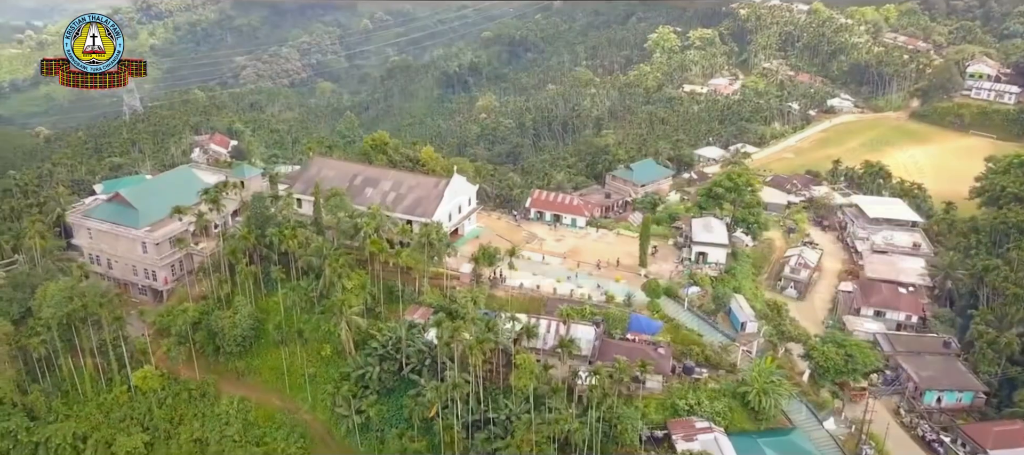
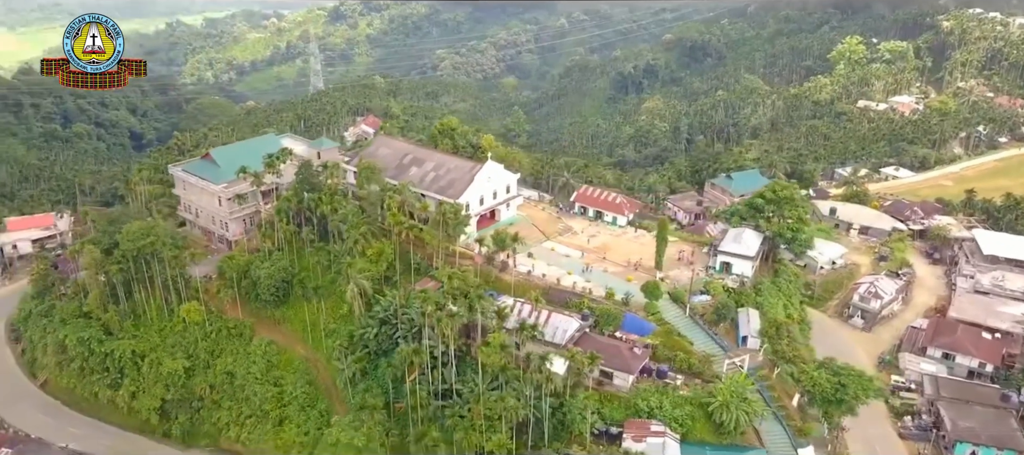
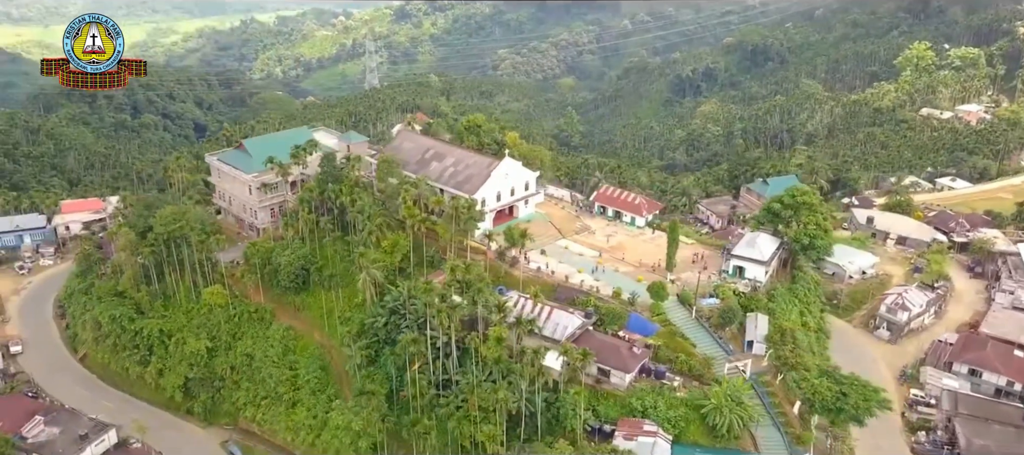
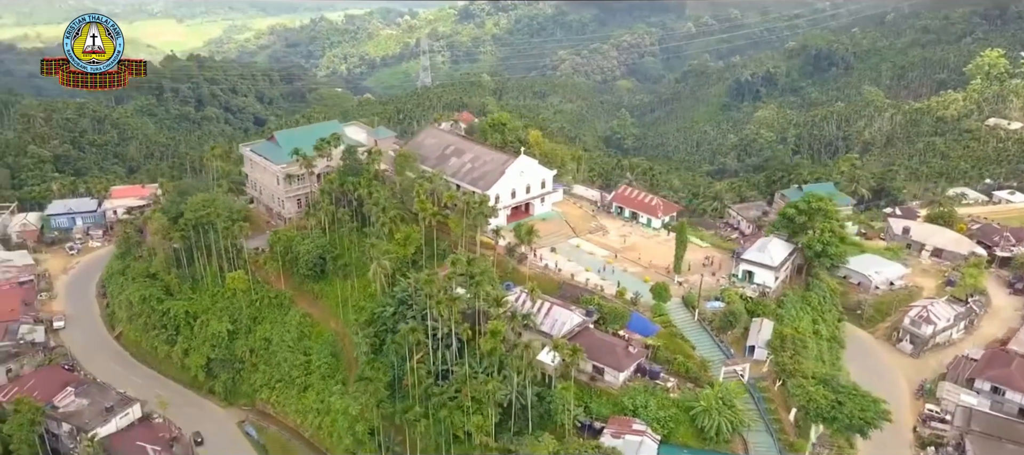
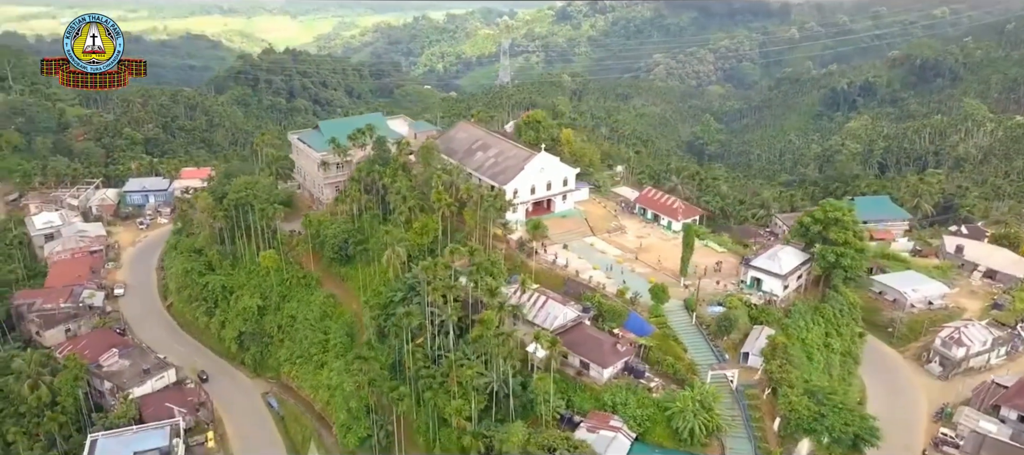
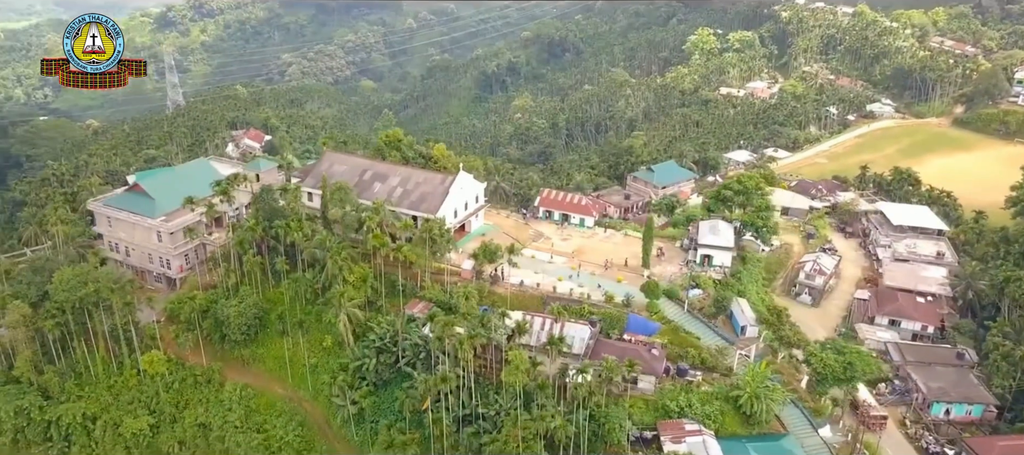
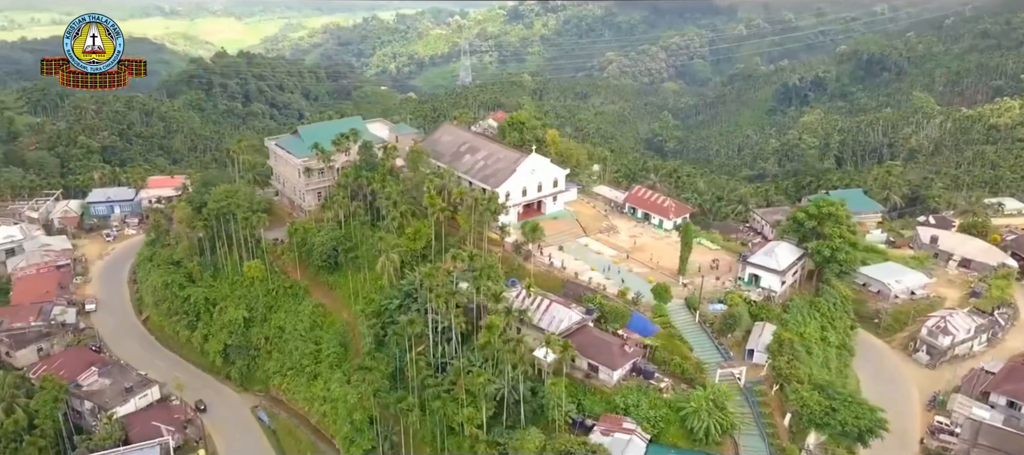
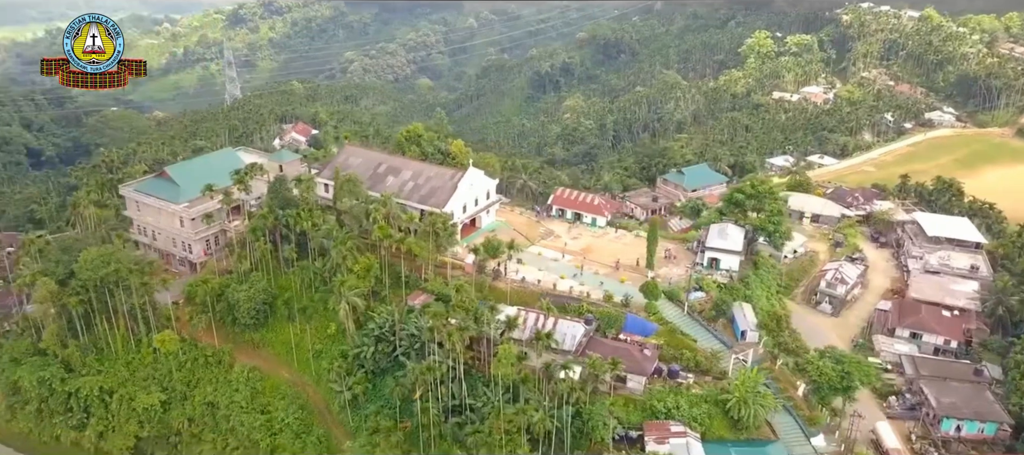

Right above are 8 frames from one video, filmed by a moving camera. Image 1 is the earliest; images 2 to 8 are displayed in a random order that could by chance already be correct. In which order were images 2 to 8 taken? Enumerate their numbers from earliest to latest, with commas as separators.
6, 8, 2, 3, 4, 7, 5
